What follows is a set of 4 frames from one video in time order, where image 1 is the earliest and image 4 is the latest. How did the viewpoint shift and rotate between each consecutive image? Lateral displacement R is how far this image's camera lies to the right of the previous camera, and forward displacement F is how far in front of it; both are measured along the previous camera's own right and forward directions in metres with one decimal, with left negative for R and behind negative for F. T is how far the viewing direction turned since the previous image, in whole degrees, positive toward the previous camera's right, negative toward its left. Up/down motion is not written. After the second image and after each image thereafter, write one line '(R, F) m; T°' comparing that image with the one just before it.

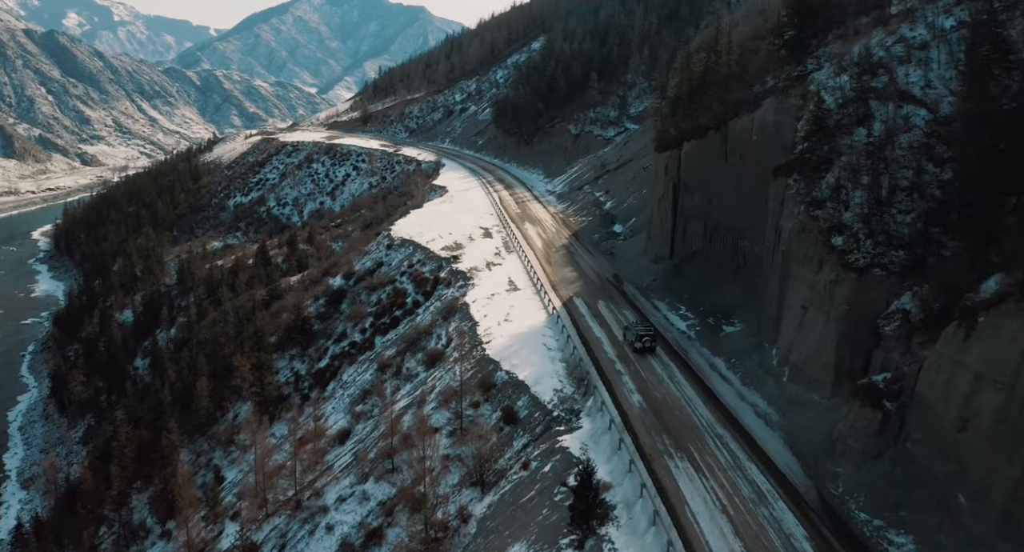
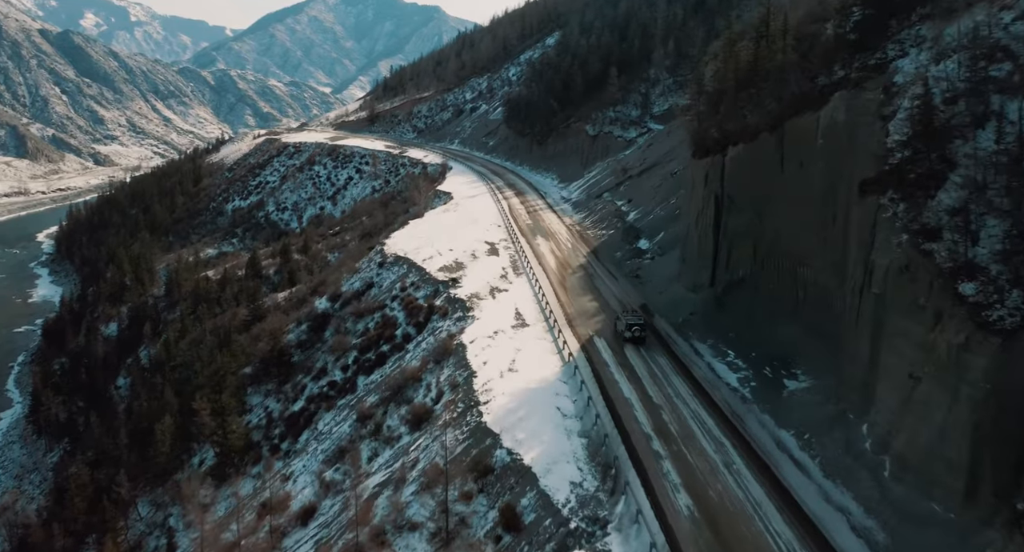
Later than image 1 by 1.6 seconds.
(+0.3, +5.5) m; -1°
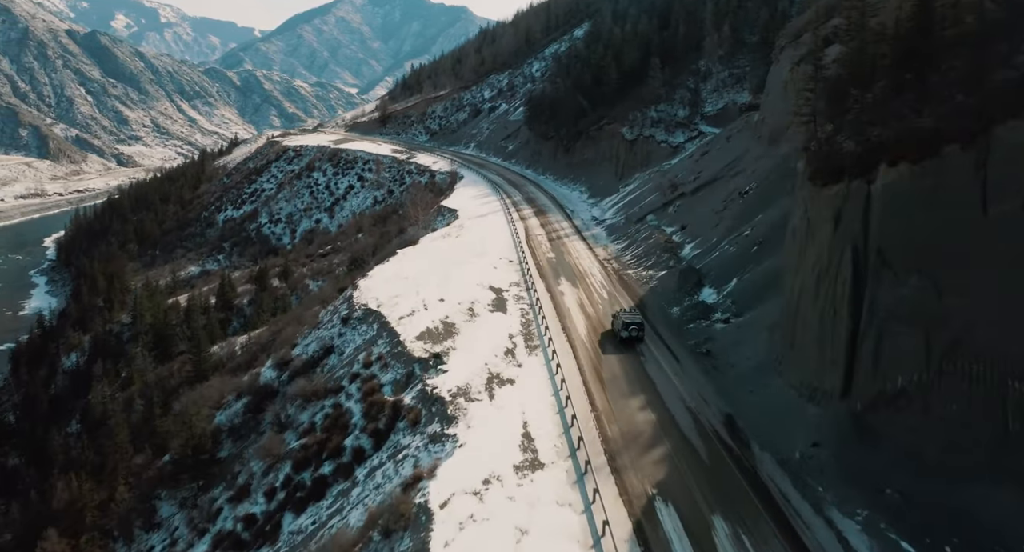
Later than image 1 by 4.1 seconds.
(+0.5, +10.2) m; -2°
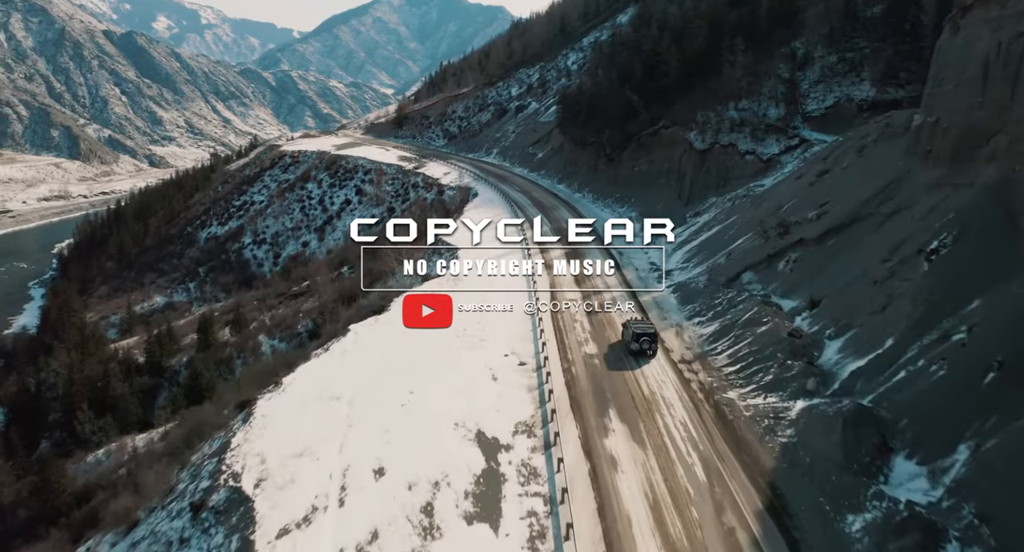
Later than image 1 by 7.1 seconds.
(+0.6, +13.1) m; -3°
